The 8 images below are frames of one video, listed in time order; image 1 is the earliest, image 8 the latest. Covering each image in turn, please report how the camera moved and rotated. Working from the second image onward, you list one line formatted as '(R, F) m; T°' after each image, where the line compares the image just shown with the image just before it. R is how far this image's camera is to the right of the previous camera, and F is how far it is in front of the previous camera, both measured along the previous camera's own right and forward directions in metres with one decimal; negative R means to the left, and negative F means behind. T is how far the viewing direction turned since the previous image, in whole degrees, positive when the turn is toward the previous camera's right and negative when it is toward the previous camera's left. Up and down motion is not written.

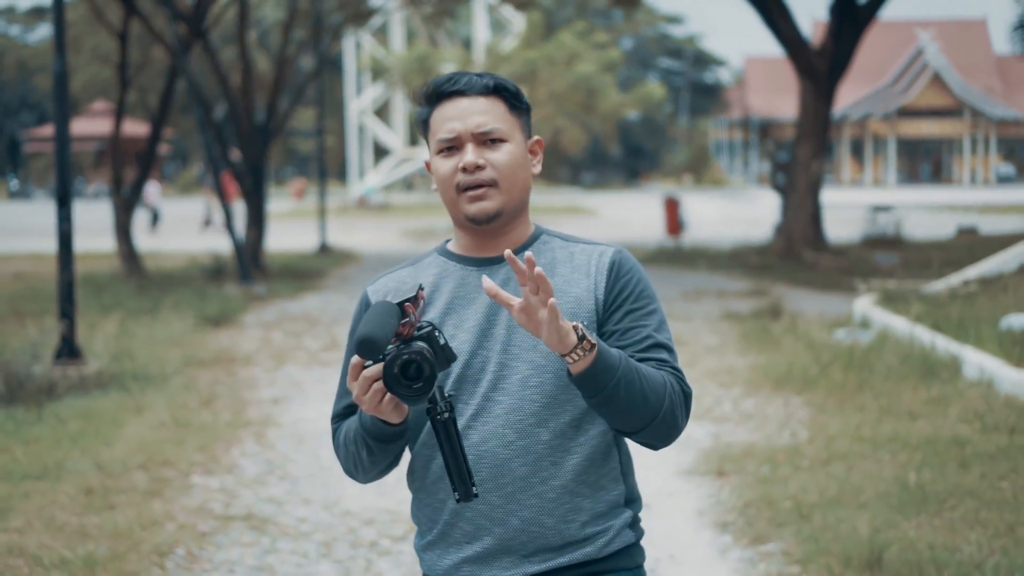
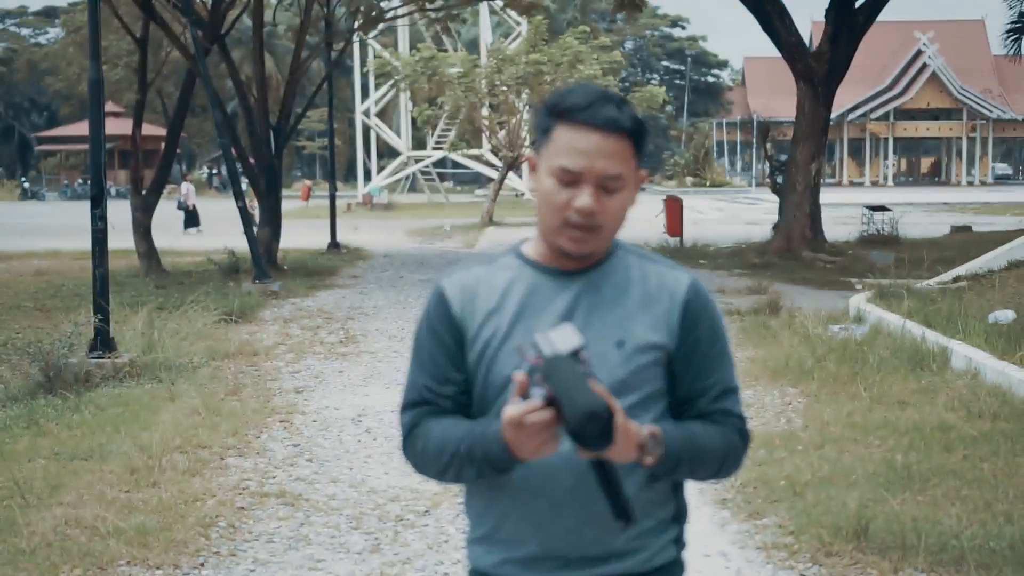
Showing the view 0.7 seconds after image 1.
(-0.1, -0.5) m; 0°
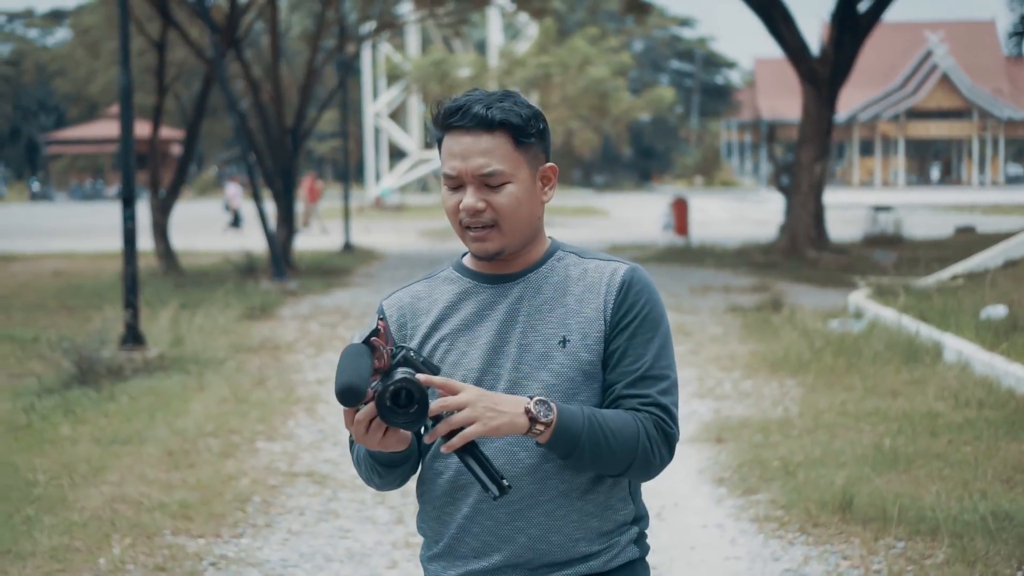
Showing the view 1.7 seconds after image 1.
(0.0, -0.5) m; 0°
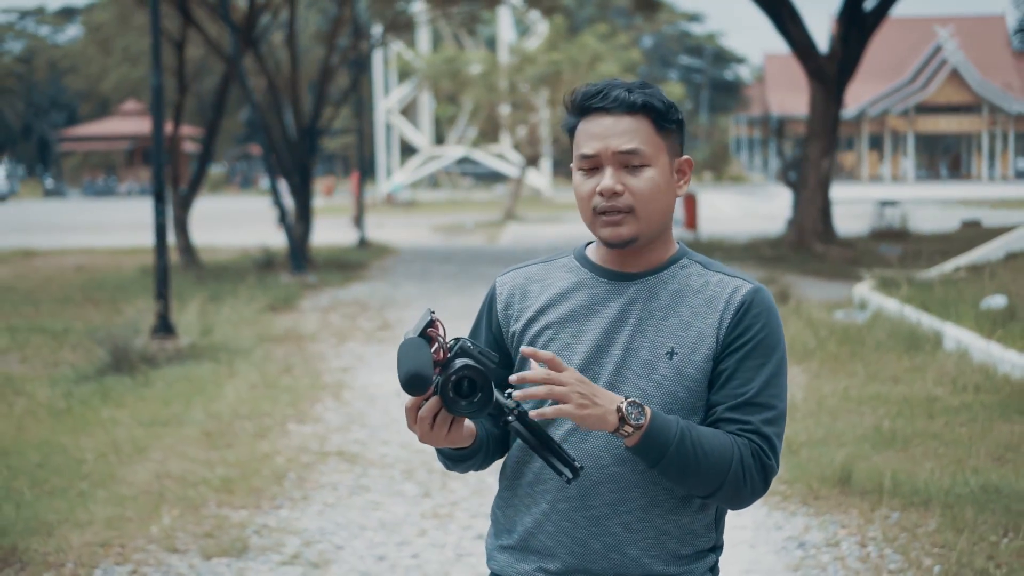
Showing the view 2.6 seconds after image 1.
(-0.1, -0.4) m; 0°
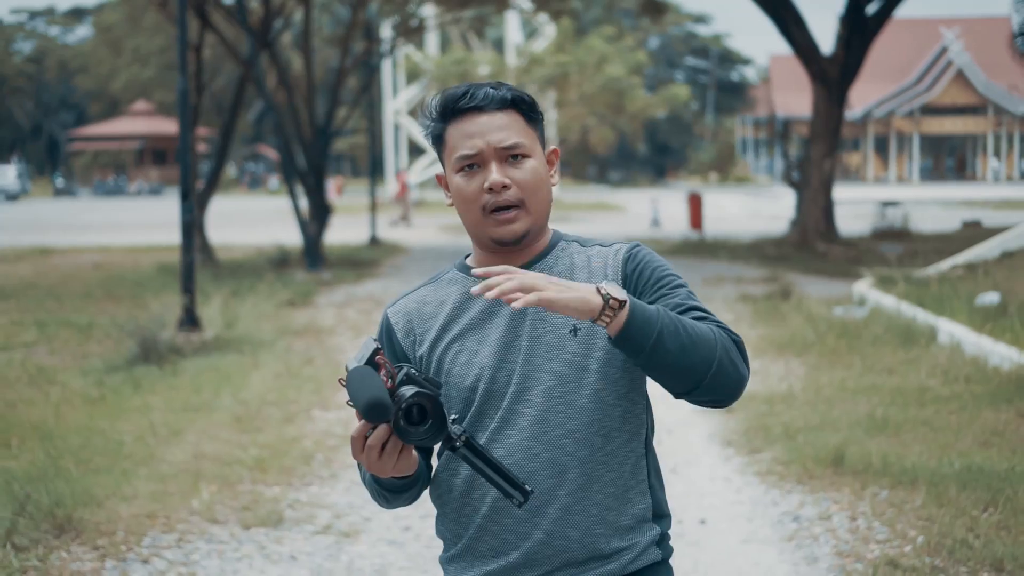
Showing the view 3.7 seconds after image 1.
(0.0, -0.4) m; 0°
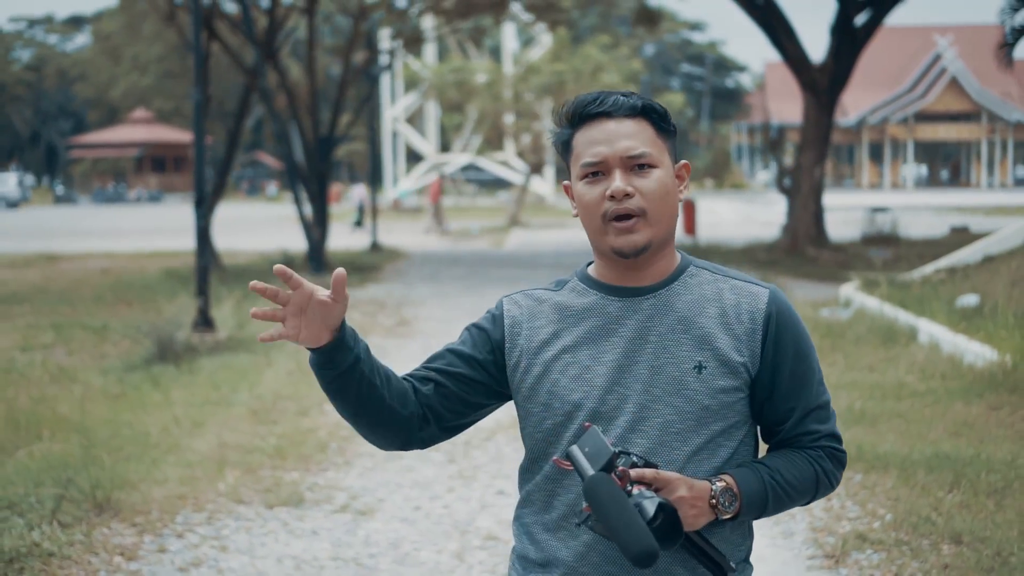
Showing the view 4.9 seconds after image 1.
(0.0, -0.5) m; 0°
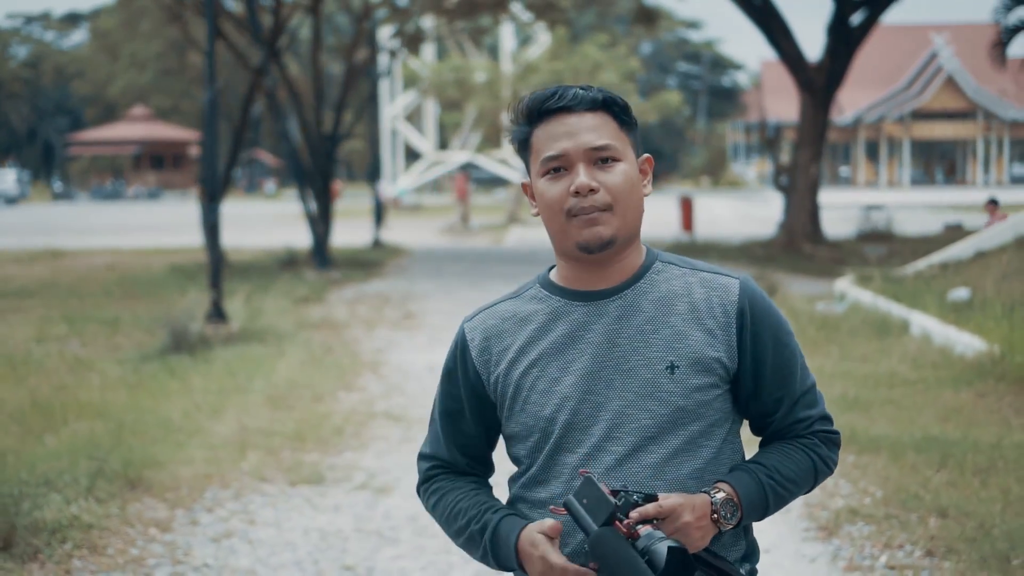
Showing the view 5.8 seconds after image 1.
(-0.1, -0.3) m; 0°
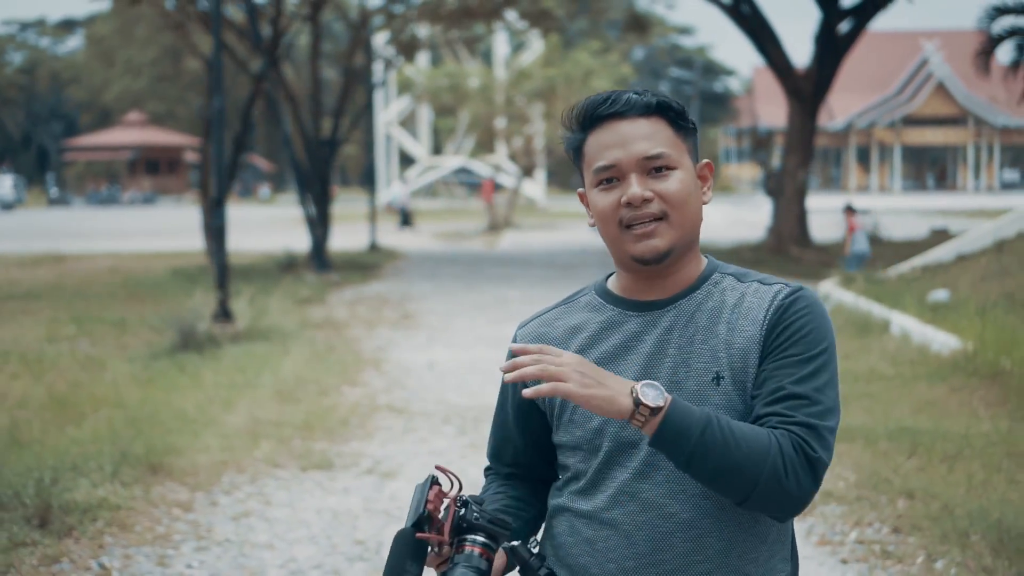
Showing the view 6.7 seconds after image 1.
(0.0, -0.5) m; 0°
